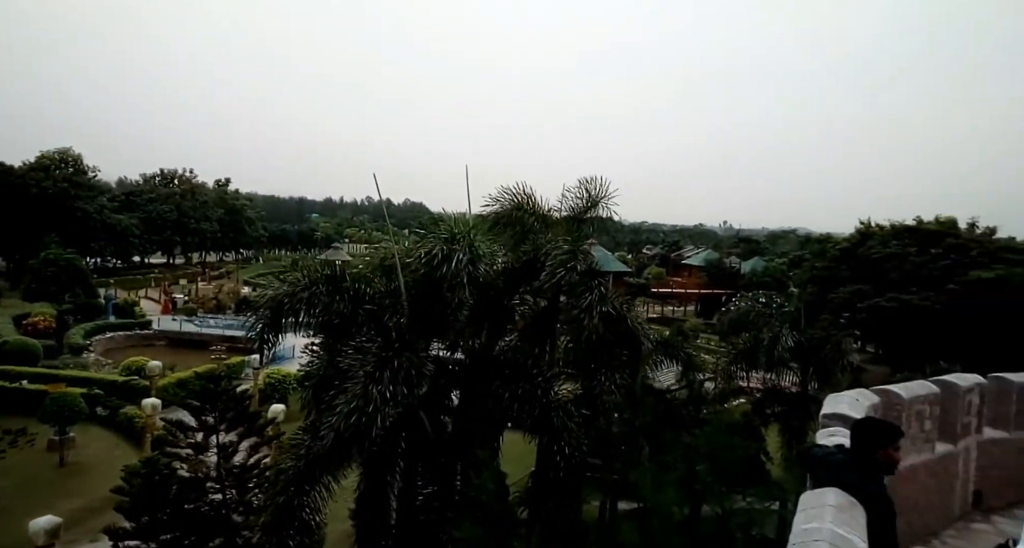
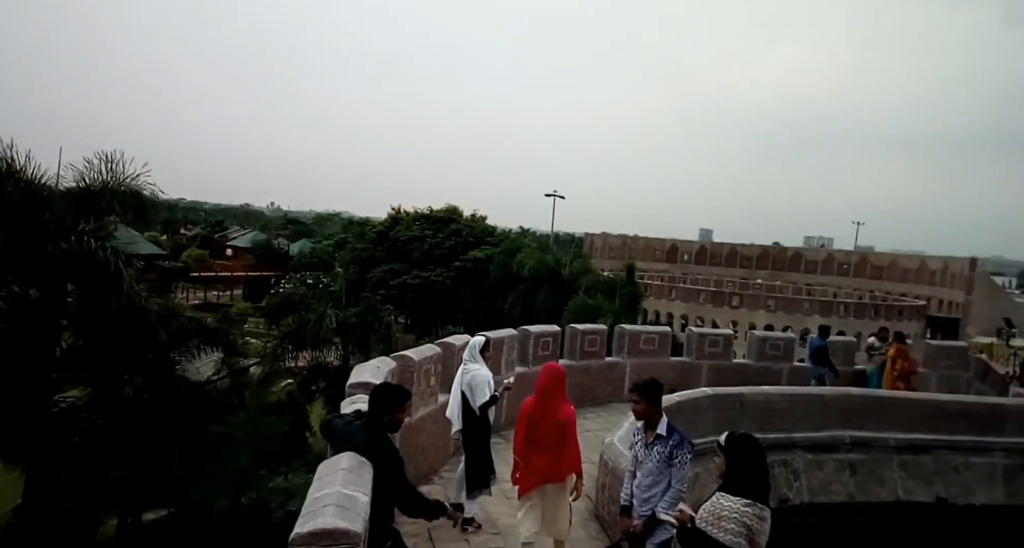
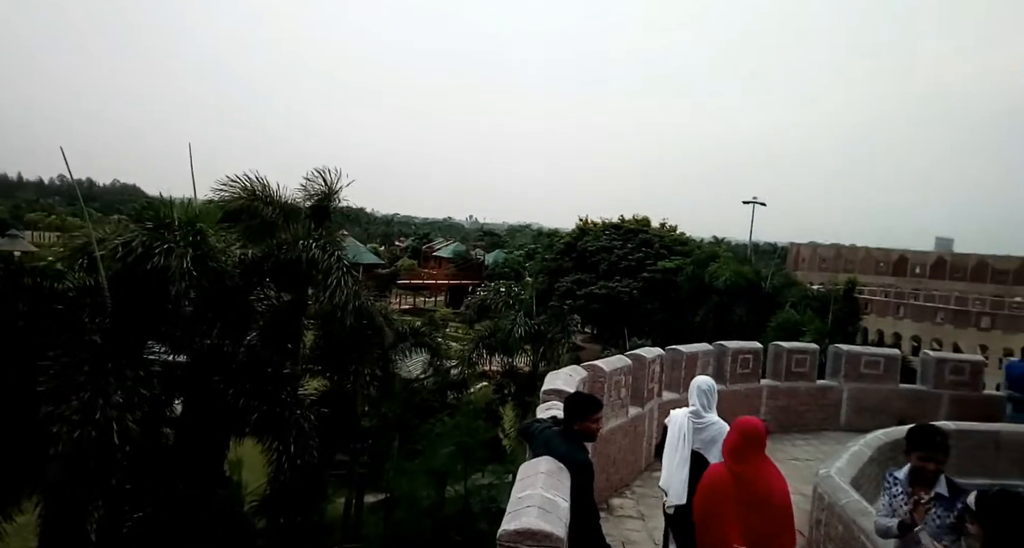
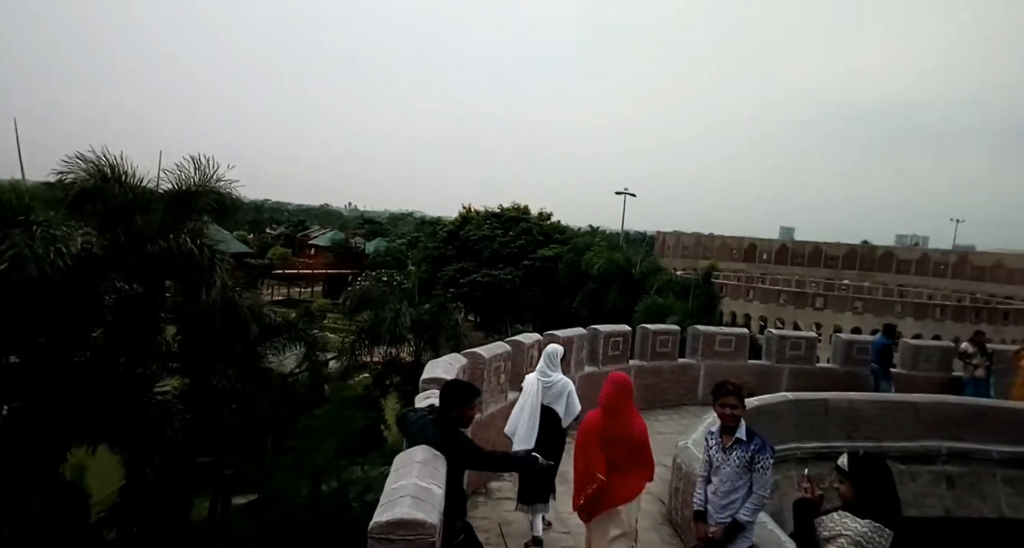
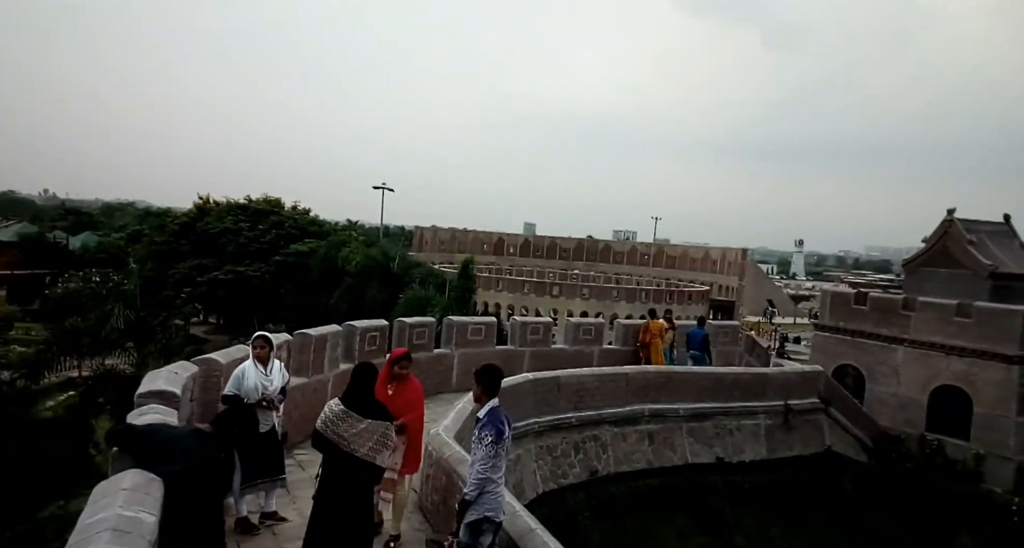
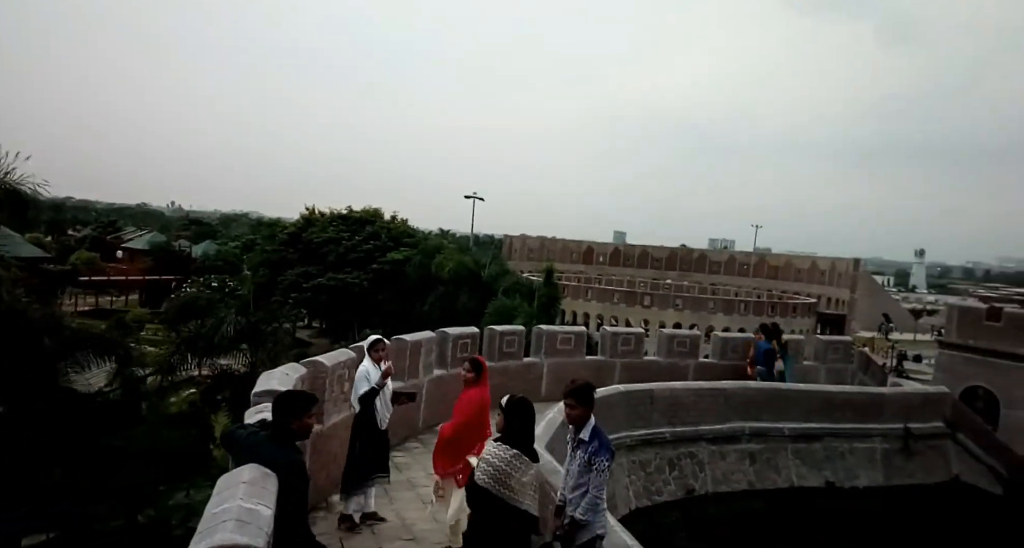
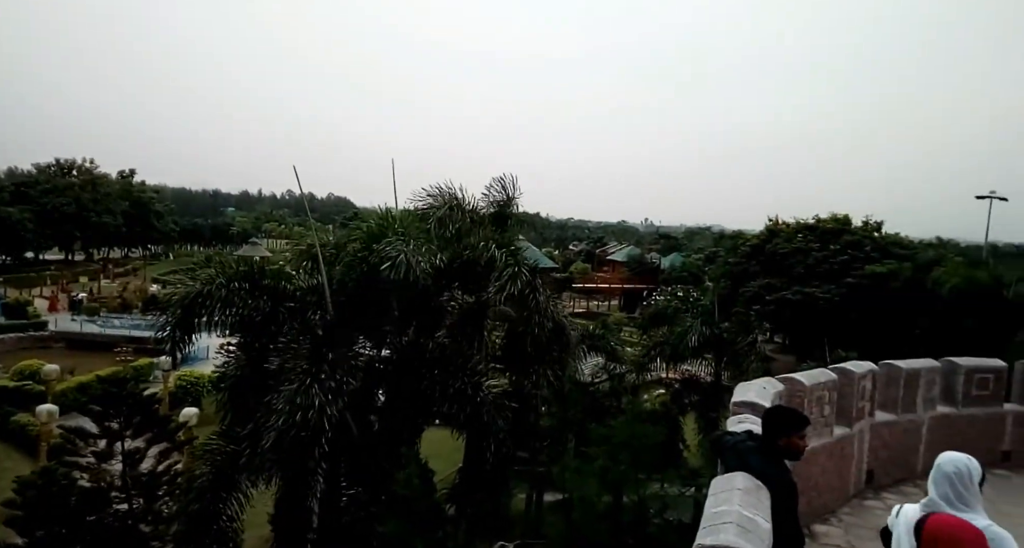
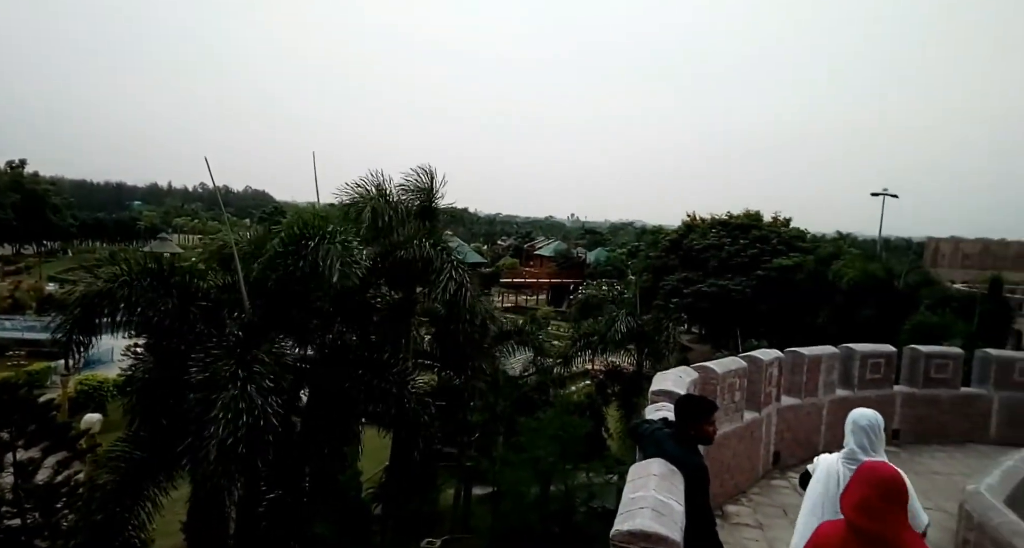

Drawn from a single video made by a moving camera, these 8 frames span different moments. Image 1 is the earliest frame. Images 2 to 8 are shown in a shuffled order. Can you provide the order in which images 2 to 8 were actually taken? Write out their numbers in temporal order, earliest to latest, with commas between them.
7, 8, 3, 4, 2, 6, 5
